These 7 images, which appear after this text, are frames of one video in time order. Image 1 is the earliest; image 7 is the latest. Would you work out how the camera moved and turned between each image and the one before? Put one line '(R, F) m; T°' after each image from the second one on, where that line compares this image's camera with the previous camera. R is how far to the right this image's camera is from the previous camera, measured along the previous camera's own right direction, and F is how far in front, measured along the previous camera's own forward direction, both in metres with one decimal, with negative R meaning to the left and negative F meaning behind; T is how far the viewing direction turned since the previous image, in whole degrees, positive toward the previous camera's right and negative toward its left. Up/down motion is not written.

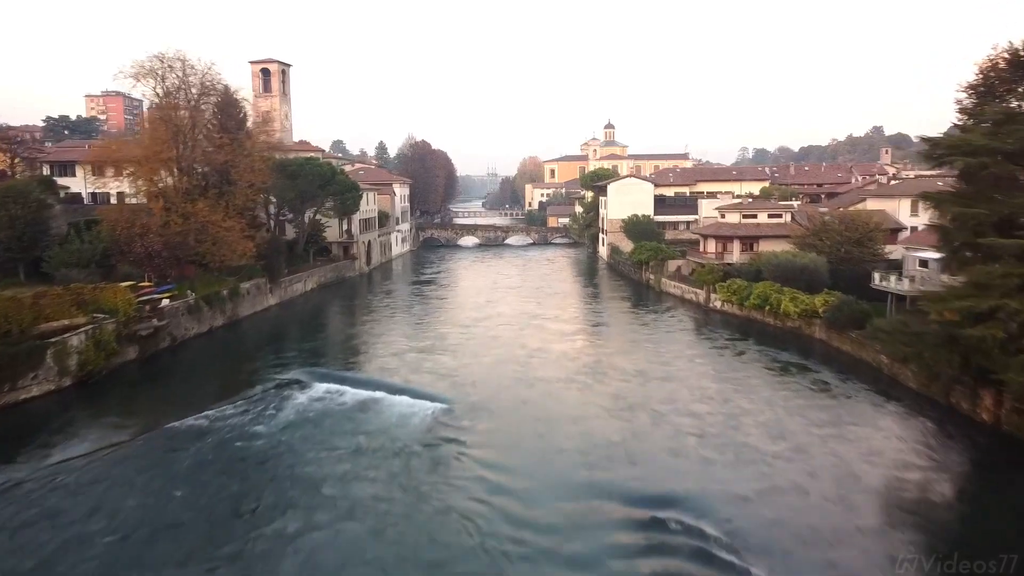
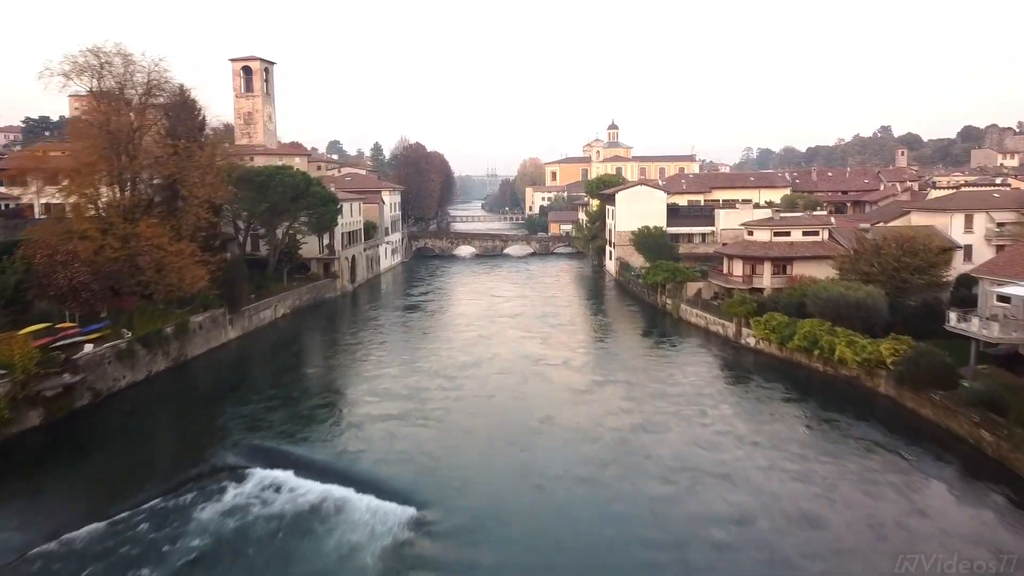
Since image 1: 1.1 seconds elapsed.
(+0.1, +4.9) m; 0°
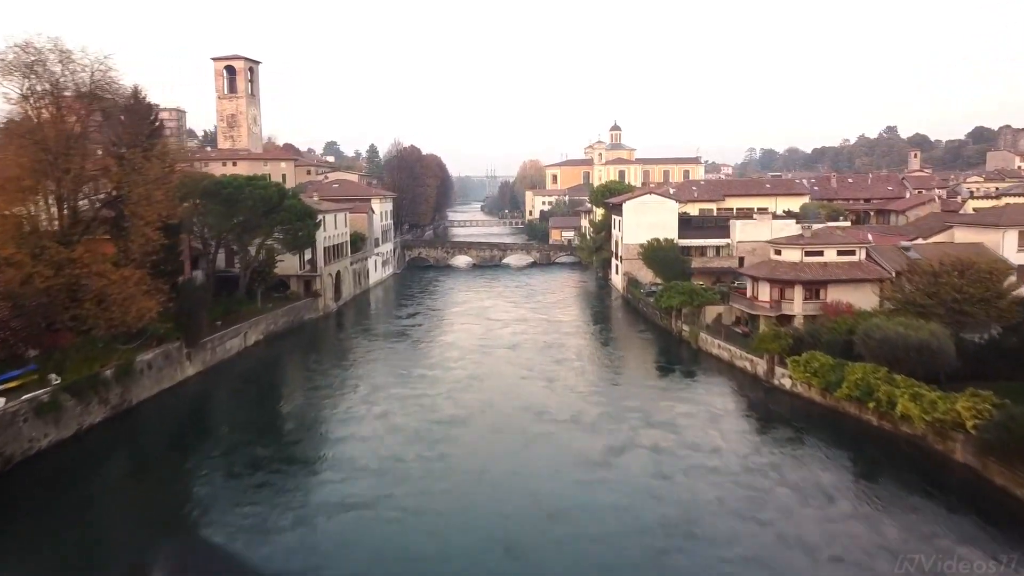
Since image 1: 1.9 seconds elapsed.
(+0.1, +3.9) m; 0°
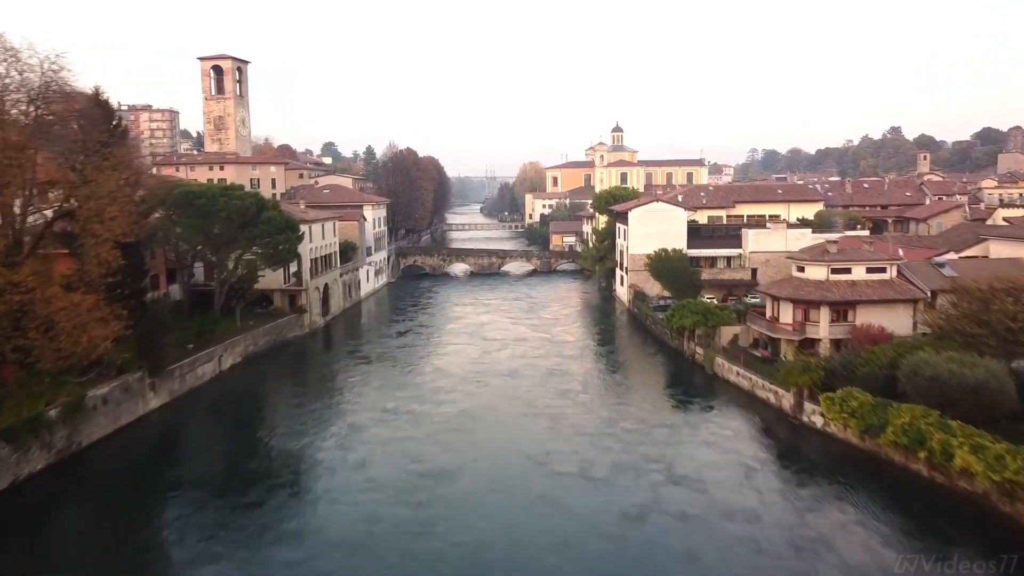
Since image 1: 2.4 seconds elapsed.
(+0.1, +2.7) m; 0°
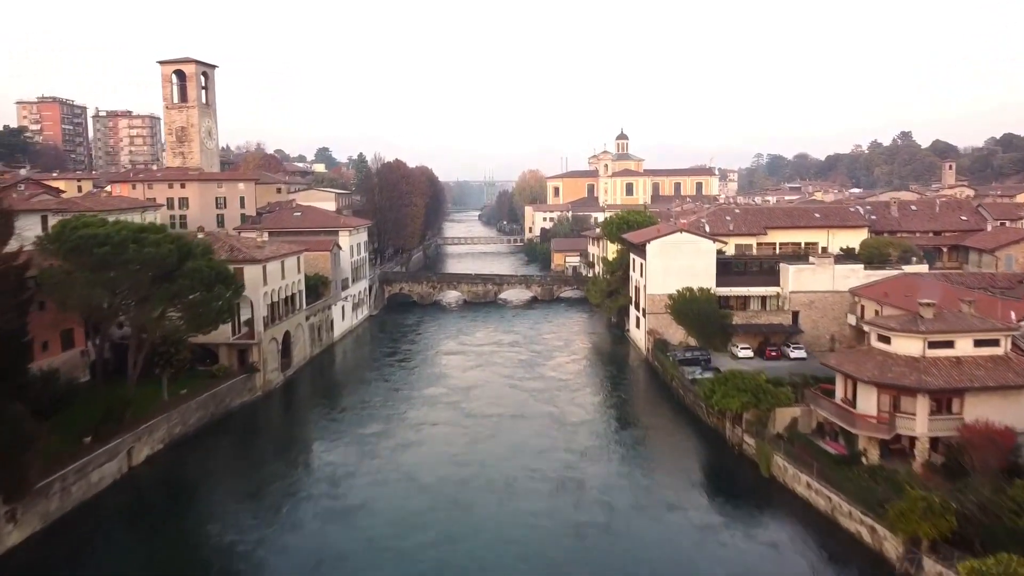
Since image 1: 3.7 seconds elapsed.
(+0.1, +6.8) m; 0°
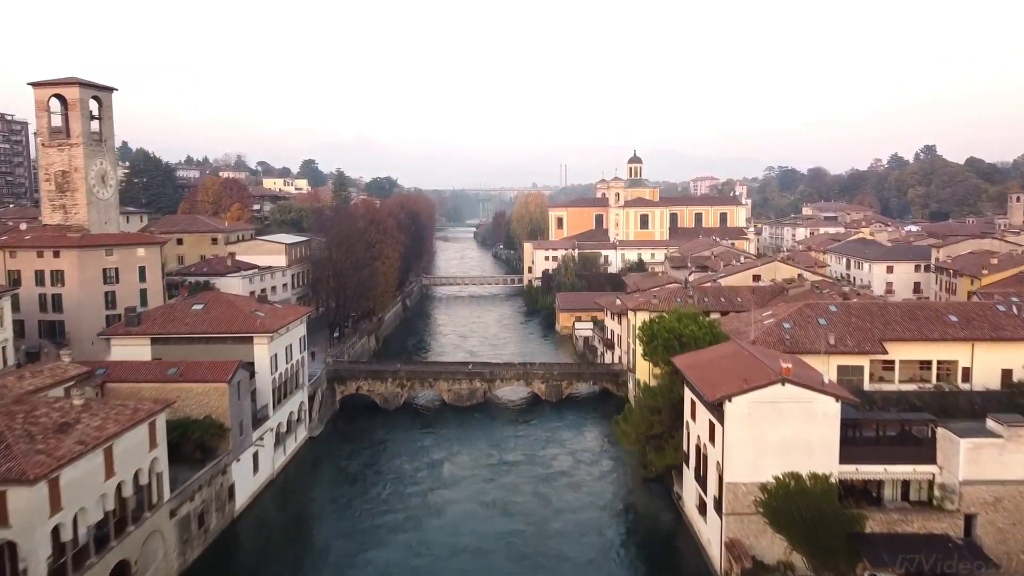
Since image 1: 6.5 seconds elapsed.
(+0.2, +14.6) m; 0°
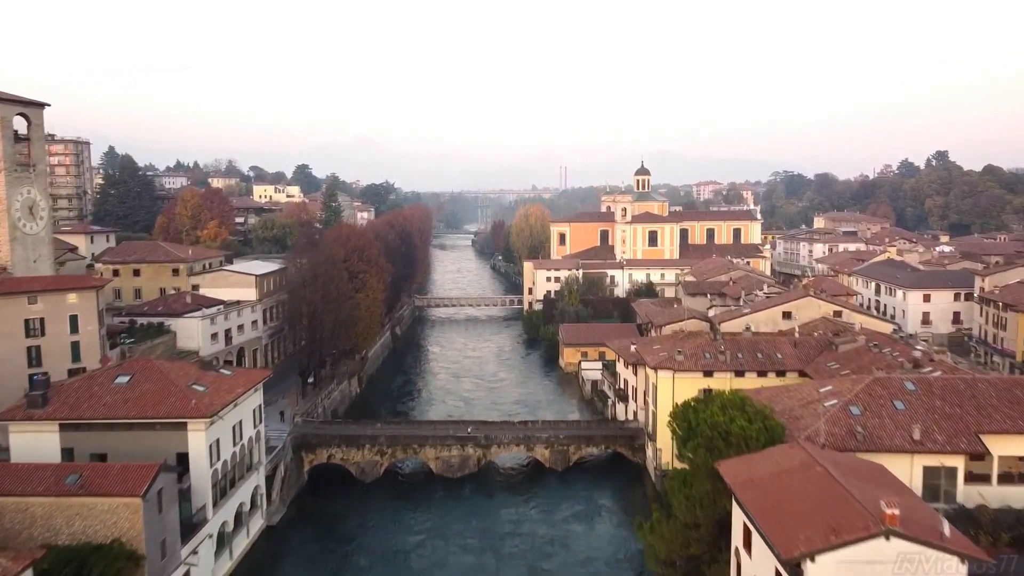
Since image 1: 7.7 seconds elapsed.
(0.0, +6.4) m; 0°
